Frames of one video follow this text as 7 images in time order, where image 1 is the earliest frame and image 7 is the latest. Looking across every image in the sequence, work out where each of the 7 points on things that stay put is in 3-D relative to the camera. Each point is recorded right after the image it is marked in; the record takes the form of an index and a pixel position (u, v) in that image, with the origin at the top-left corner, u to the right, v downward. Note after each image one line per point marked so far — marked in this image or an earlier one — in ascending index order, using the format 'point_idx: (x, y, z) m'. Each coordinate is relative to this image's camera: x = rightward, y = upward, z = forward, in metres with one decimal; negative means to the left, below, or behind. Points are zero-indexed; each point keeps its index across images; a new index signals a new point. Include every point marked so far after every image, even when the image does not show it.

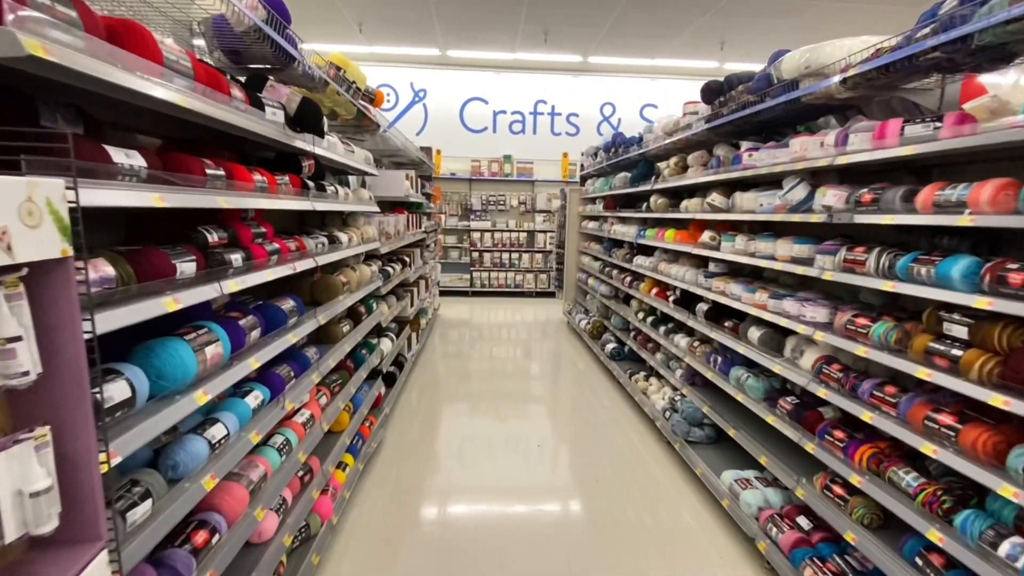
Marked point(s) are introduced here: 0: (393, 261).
0: (-1.0, +0.2, +4.0) m
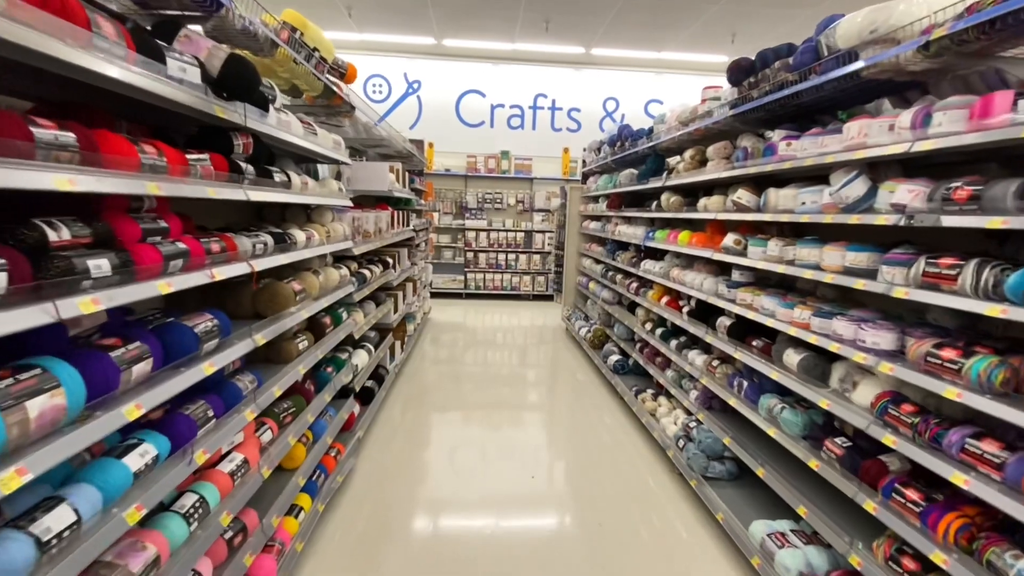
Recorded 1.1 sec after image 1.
0: (-1.0, +0.2, +3.6) m
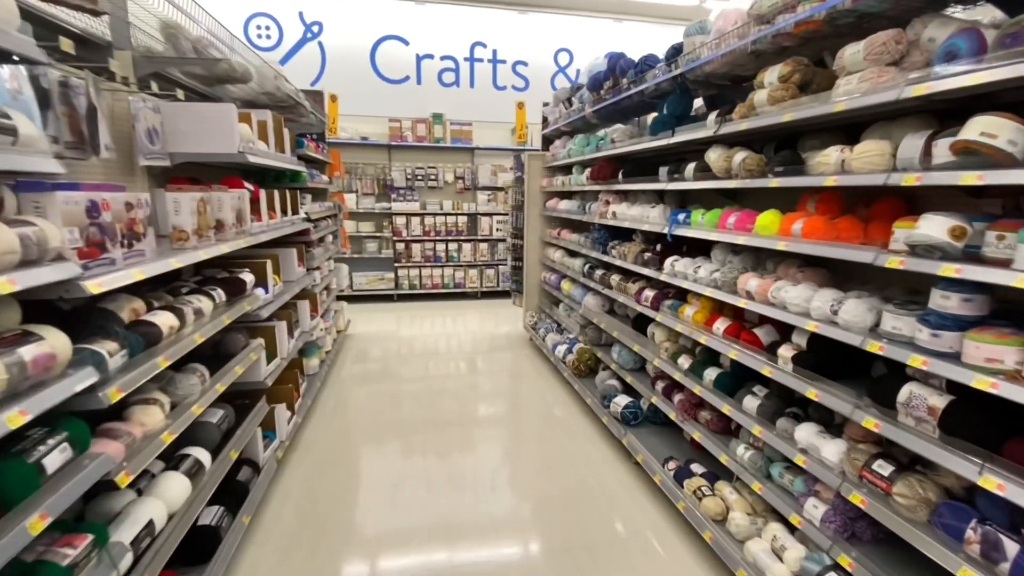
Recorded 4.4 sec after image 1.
0: (-1.2, 0.0, +1.9) m
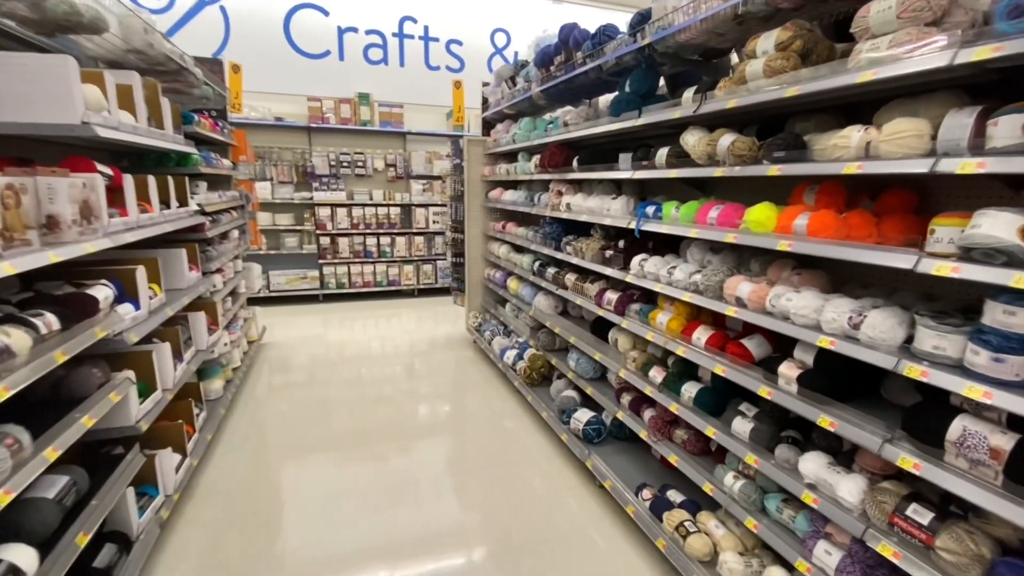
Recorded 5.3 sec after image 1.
0: (-1.3, -0.1, +1.4) m
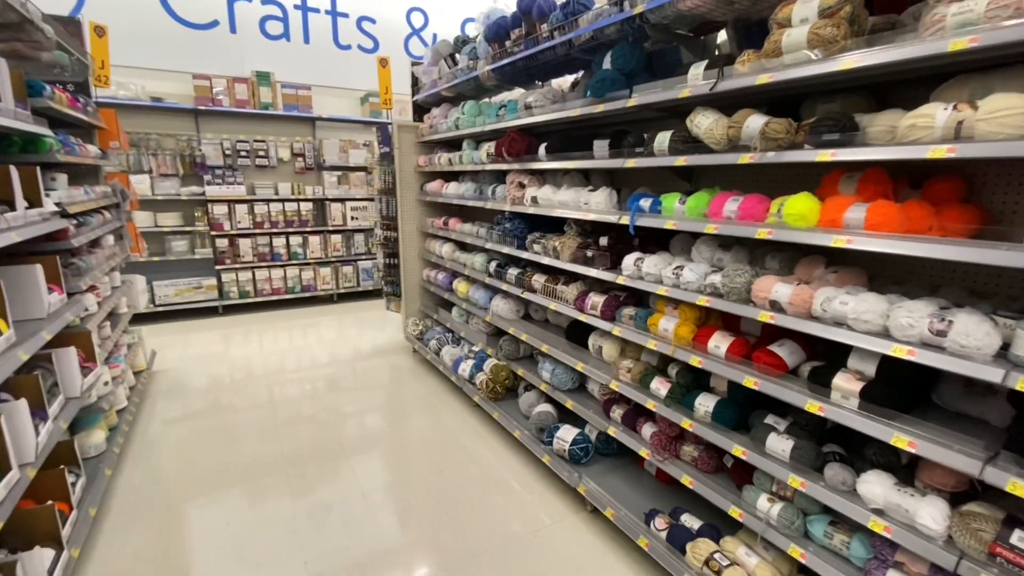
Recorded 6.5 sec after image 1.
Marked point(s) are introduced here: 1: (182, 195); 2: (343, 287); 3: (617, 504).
0: (-1.2, -0.2, +0.8) m
1: (-3.4, +1.0, +5.0) m
2: (-2.0, 0.0, +5.9) m
3: (+0.4, -0.9, +2.0) m
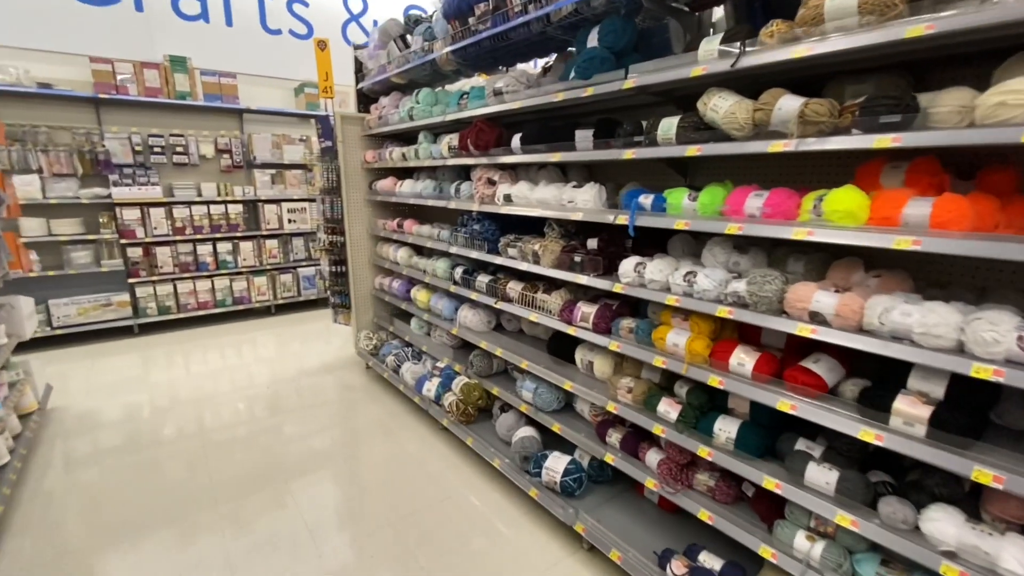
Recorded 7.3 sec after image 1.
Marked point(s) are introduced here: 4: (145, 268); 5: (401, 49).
0: (-1.1, -0.3, +0.4) m
1: (-3.8, +0.8, +4.3) m
2: (-2.5, -0.1, +5.3) m
3: (+0.4, -0.9, +1.7) m
4: (-3.5, +0.2, +4.6) m
5: (-0.6, +1.4, +2.9) m
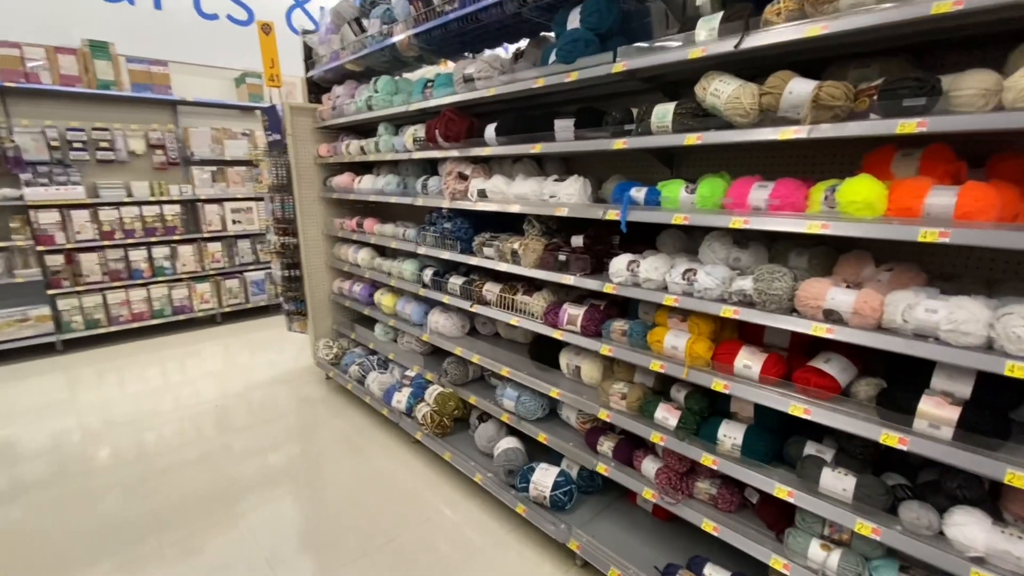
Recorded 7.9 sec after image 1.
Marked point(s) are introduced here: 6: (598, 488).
0: (-1.0, -0.3, +0.1) m
1: (-4.1, +0.7, +3.8) m
2: (-2.9, -0.2, +4.9) m
3: (+0.4, -0.9, +1.6) m
4: (-3.8, +0.1, +4.2) m
5: (-0.8, +1.4, +2.6) m
6: (+0.3, -0.8, +1.9) m
